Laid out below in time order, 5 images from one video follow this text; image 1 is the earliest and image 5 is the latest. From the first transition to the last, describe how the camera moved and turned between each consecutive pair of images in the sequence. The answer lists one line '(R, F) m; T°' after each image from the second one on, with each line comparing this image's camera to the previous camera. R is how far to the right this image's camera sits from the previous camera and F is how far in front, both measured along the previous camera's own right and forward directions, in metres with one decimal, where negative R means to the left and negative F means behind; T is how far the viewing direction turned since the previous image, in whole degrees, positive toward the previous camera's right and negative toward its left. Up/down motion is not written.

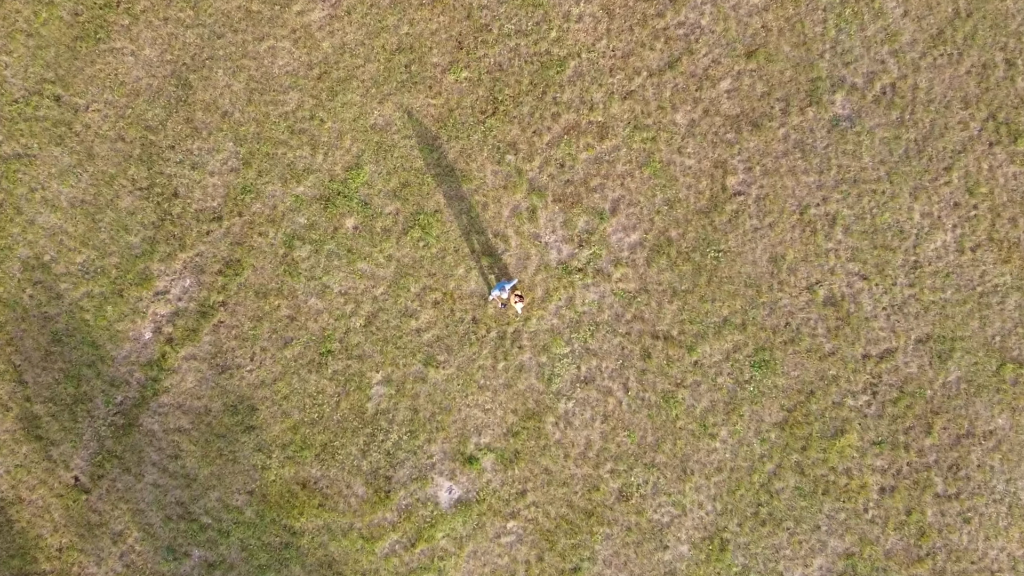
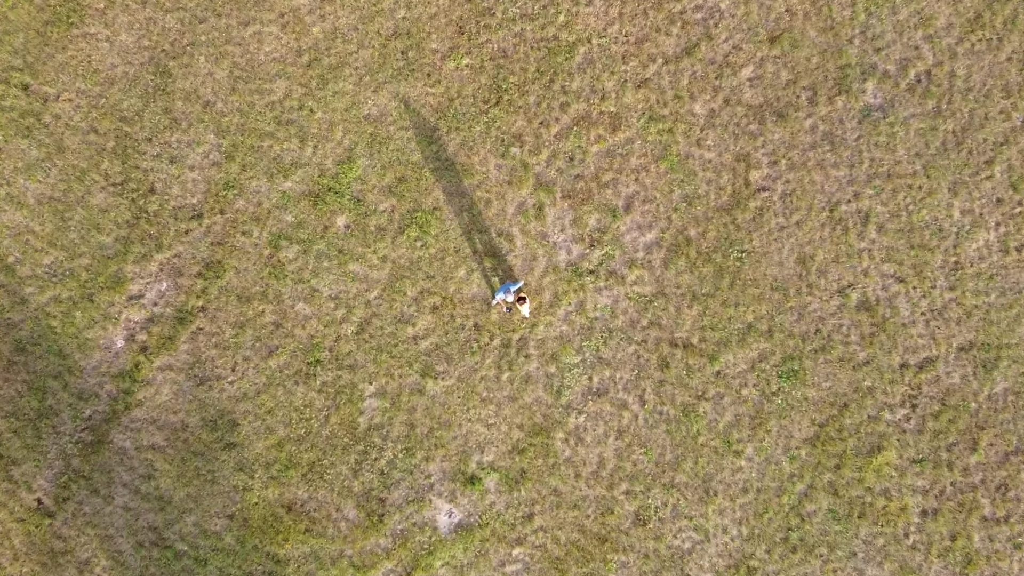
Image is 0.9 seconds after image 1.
(0.0, +0.9) m; -1°
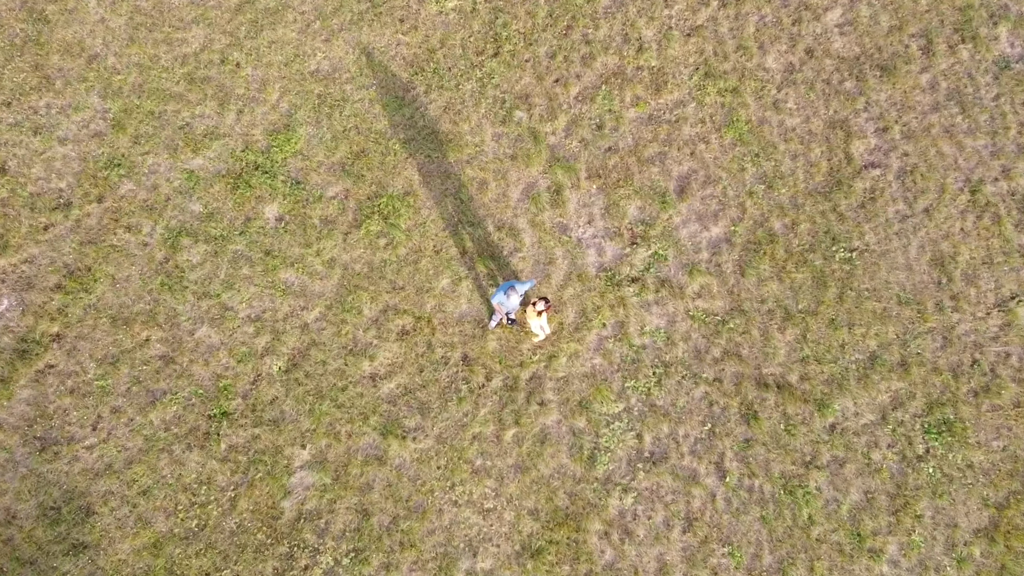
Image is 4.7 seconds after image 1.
(+0.3, +3.3) m; -3°
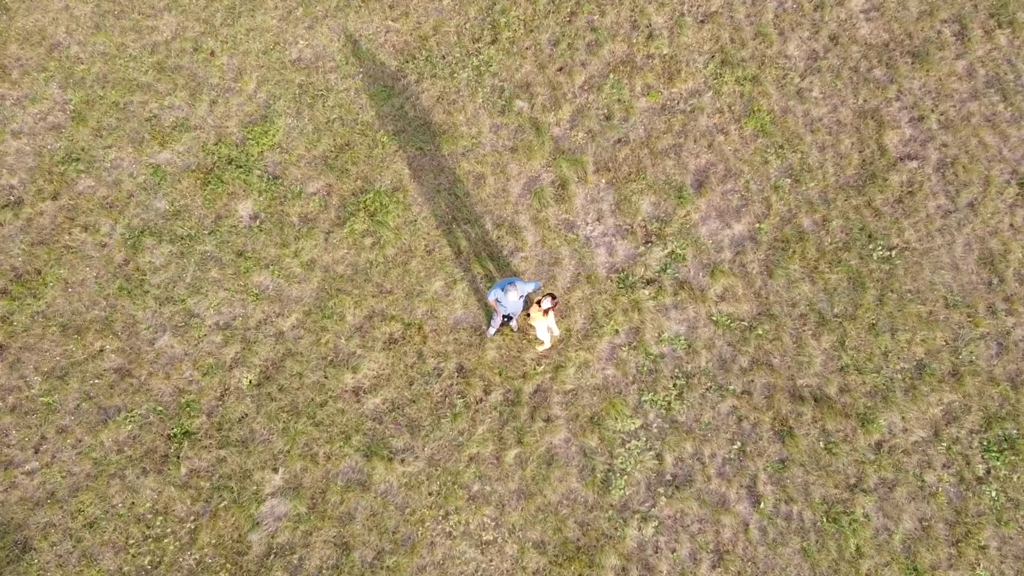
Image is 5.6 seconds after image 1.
(+0.1, +0.7) m; -1°
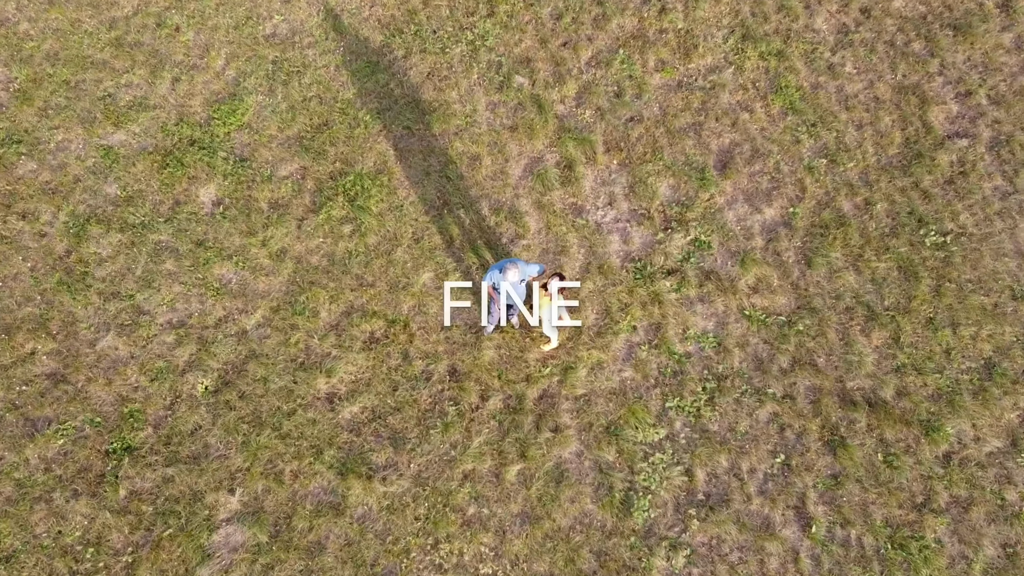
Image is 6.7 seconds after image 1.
(+0.1, +0.8) m; -1°
